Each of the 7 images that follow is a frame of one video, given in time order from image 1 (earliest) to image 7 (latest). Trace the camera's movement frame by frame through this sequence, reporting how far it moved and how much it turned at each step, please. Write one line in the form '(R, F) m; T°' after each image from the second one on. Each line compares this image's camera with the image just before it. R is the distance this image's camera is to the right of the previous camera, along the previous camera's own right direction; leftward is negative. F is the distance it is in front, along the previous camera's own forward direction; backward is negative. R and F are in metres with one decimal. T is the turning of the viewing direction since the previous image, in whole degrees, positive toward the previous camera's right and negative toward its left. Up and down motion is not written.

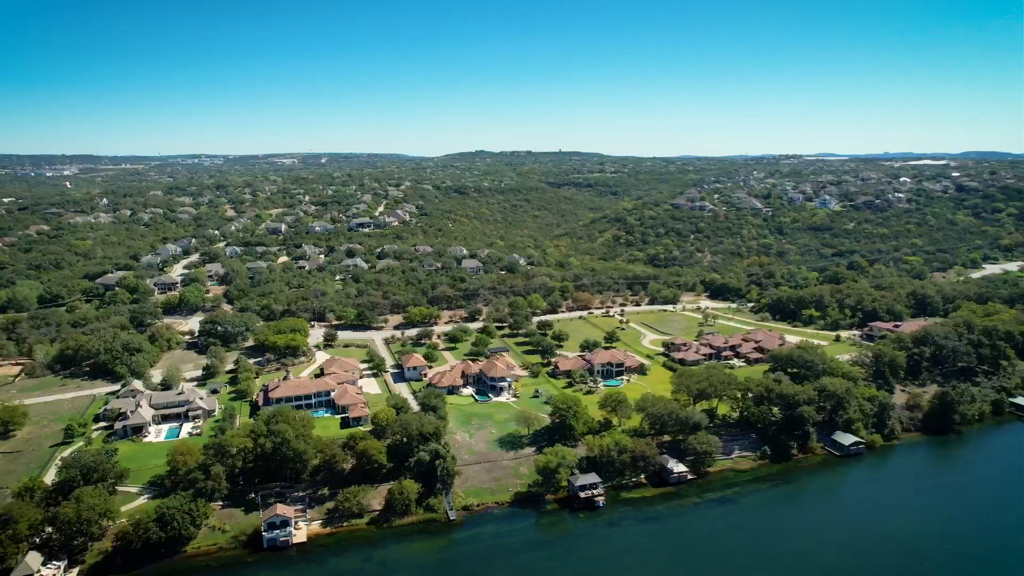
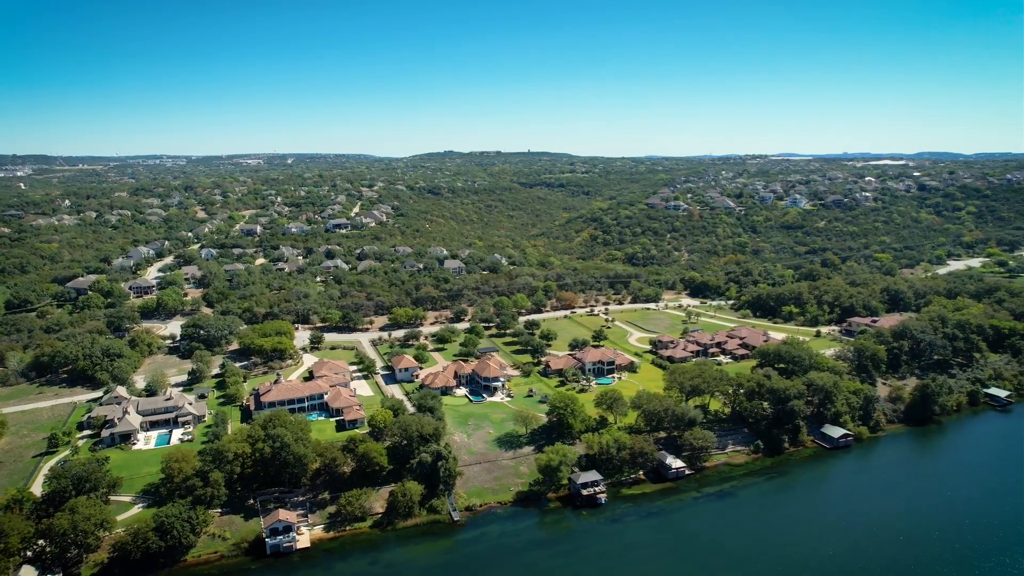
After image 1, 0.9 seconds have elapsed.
(-1.3, +0.1) m; +2°
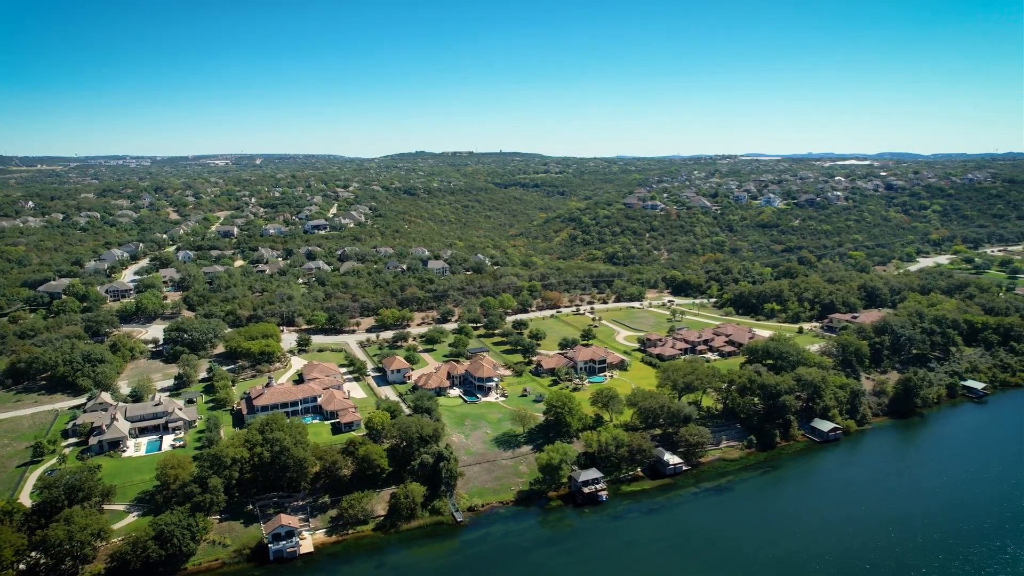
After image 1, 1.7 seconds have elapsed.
(-1.1, 0.0) m; +2°
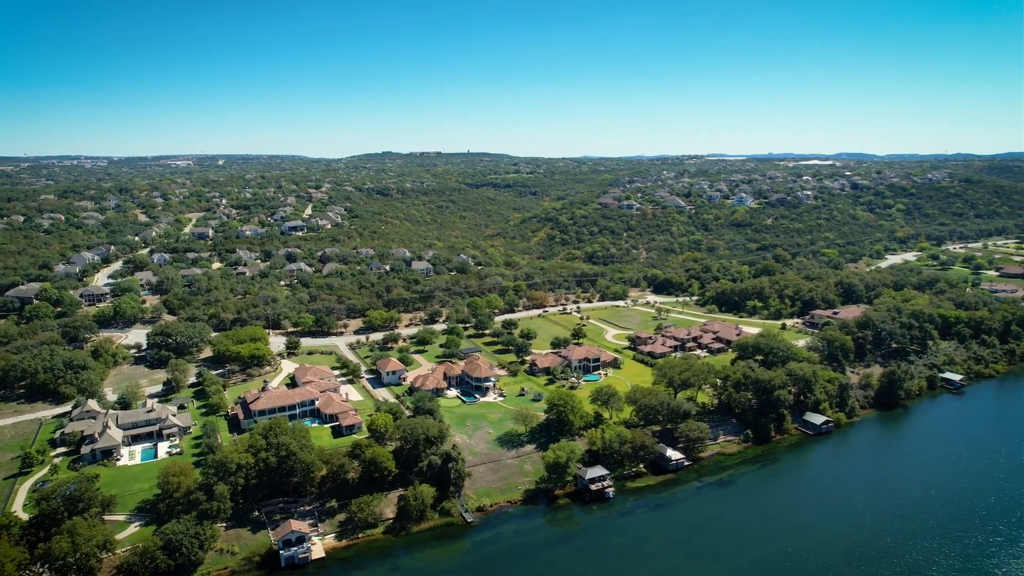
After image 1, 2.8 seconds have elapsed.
(-1.6, 0.0) m; +2°
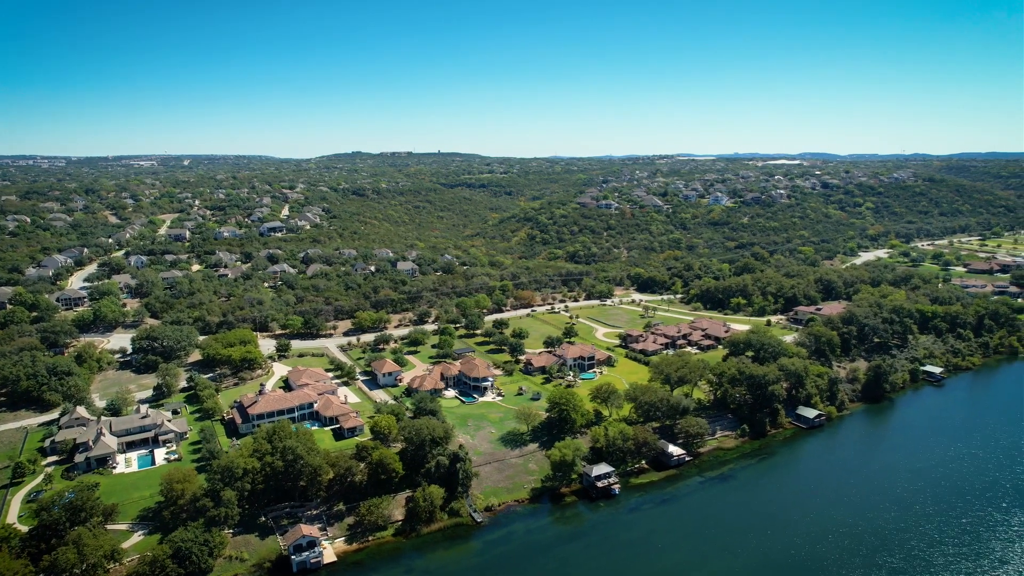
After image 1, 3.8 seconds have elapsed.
(-1.4, 0.0) m; +2°
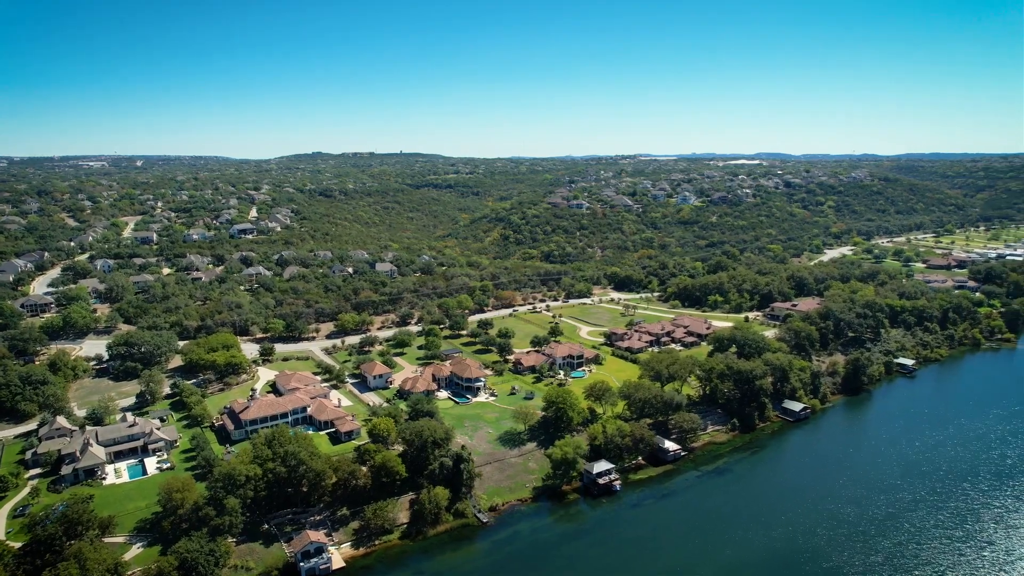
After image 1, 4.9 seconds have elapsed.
(-1.5, 0.0) m; +3°
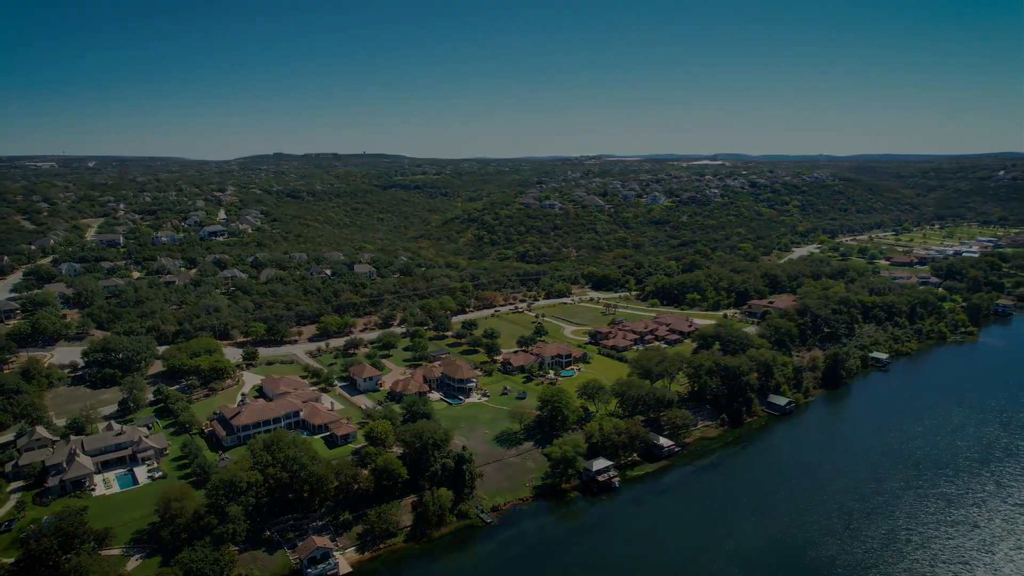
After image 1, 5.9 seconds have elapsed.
(-1.4, -0.1) m; +3°
